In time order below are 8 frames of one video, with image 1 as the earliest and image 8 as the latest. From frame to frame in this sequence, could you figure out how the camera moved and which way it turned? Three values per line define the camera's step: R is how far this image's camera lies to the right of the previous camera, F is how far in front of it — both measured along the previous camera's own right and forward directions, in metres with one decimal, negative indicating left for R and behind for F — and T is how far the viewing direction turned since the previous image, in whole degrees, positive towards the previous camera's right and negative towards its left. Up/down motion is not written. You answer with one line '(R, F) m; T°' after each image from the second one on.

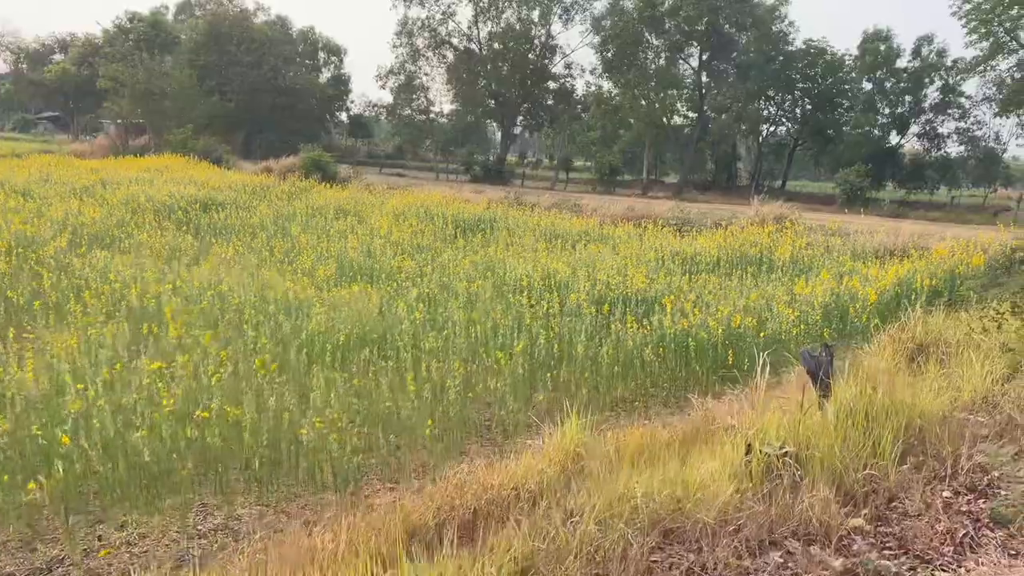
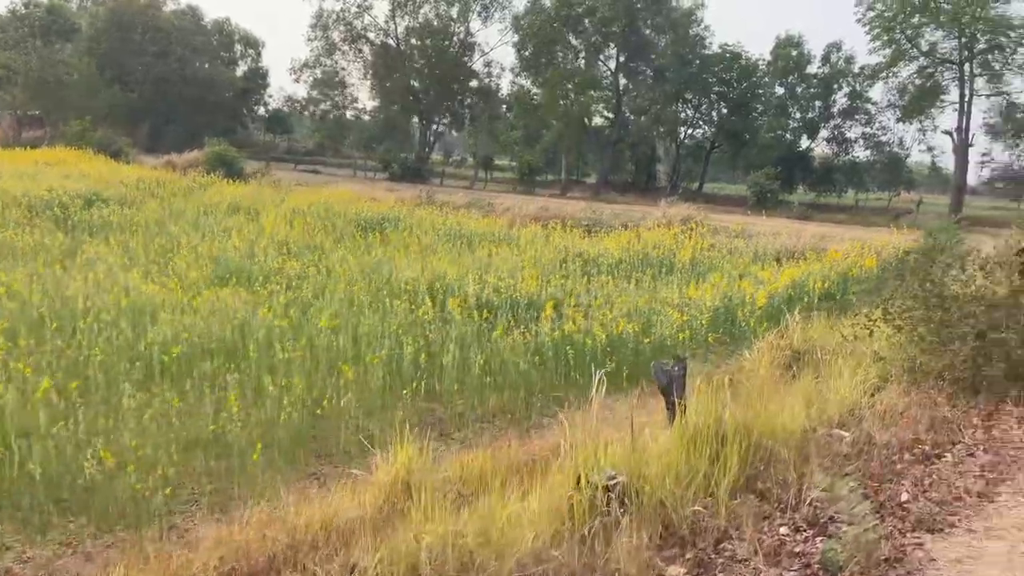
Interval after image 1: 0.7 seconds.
(+0.6, +0.5) m; +5°
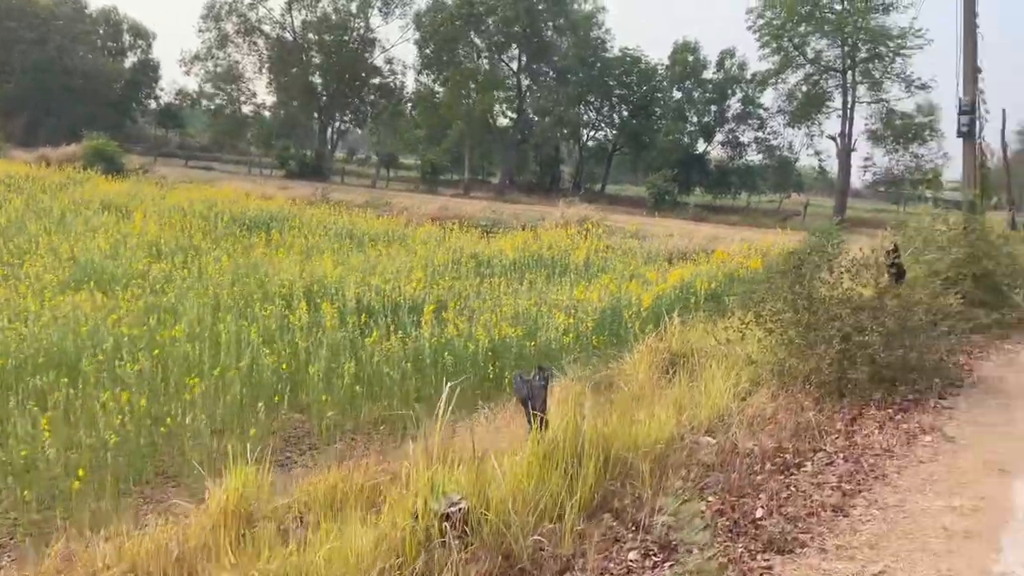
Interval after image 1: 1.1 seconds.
(+0.3, +0.3) m; +6°
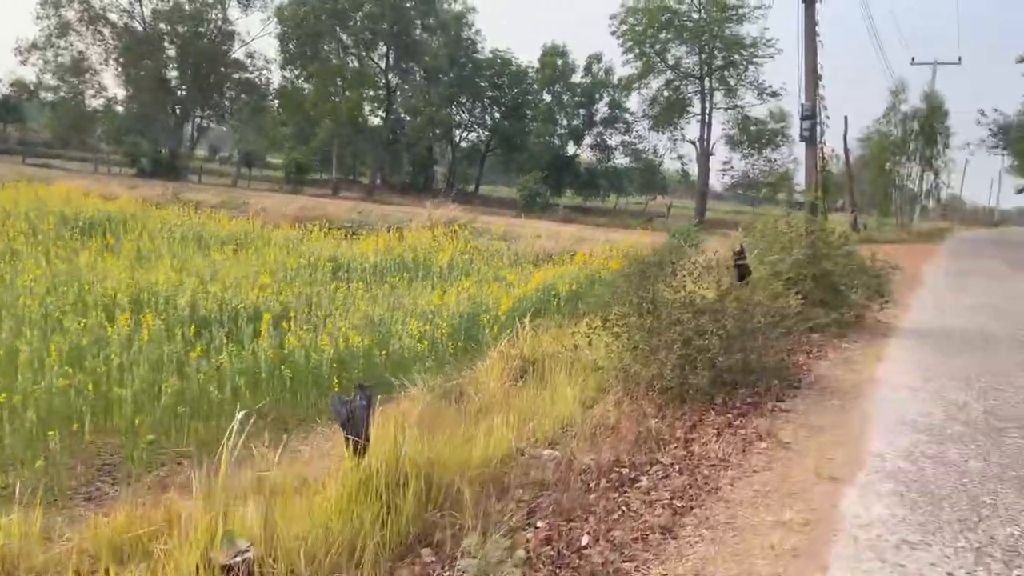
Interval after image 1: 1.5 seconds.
(+0.3, +0.3) m; +9°
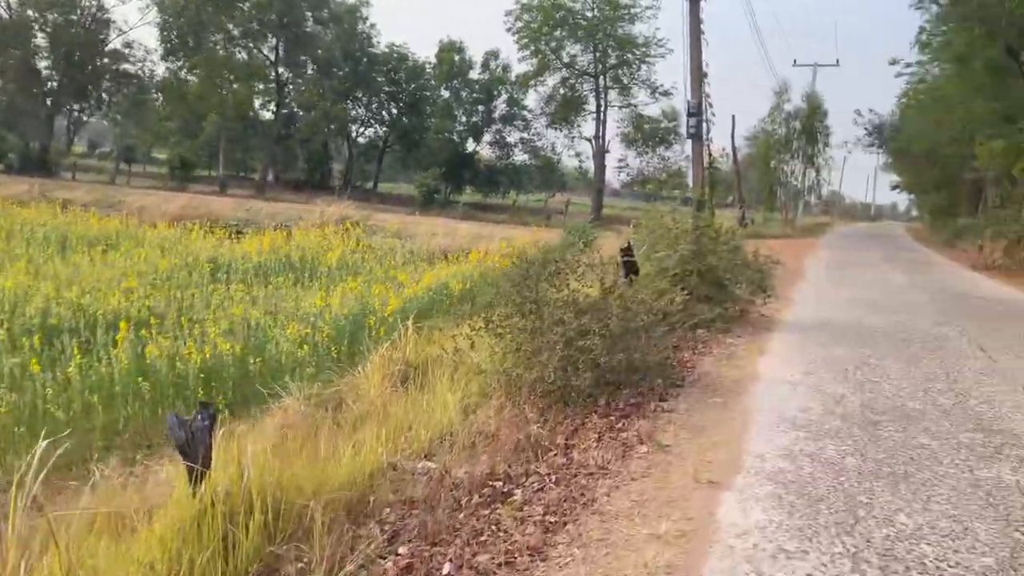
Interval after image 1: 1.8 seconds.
(+0.2, +0.3) m; +7°
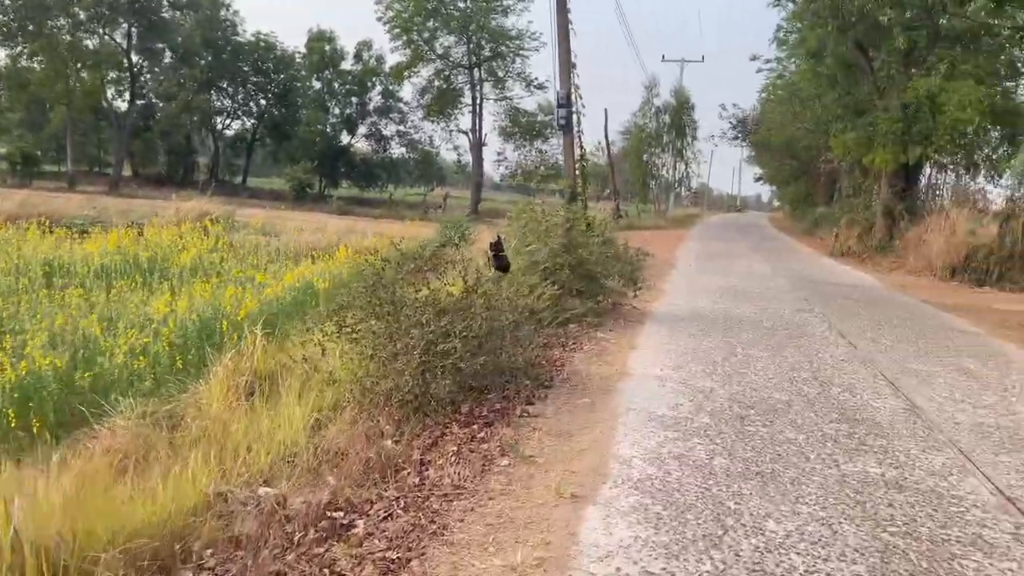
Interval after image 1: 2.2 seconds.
(+0.2, +0.4) m; +8°
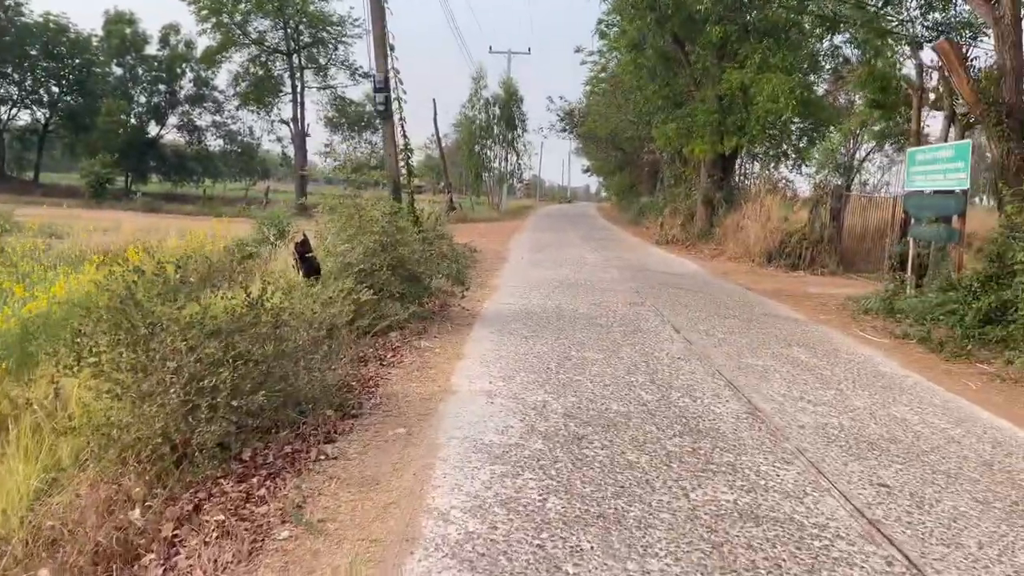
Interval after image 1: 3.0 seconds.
(+0.2, +0.7) m; +12°
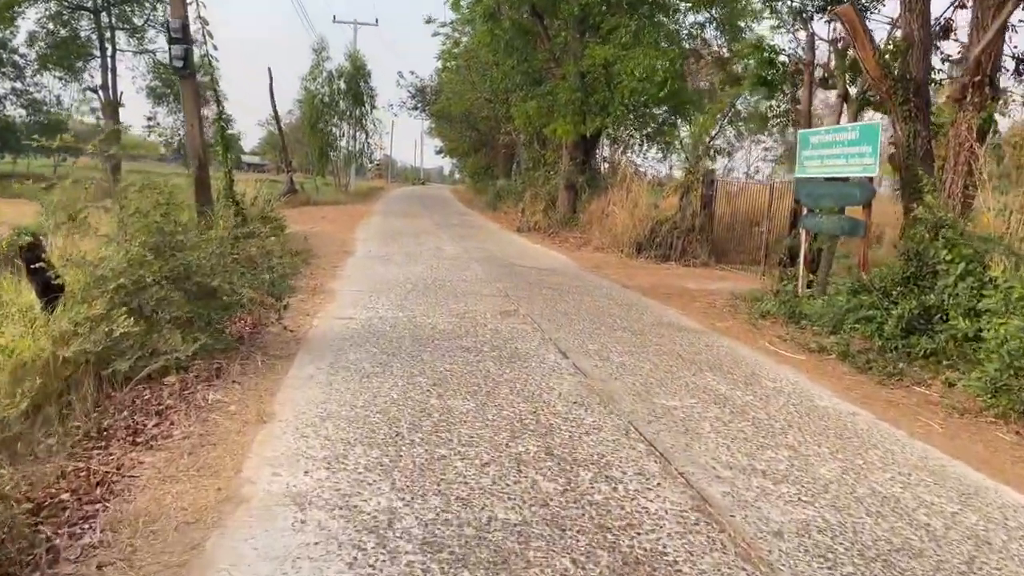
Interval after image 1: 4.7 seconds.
(+0.1, +1.7) m; +10°
